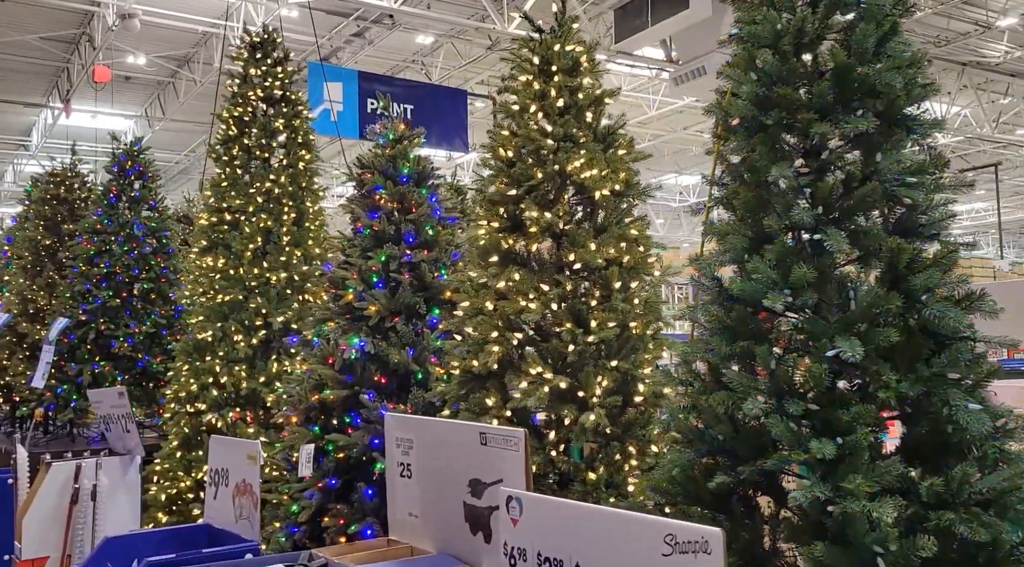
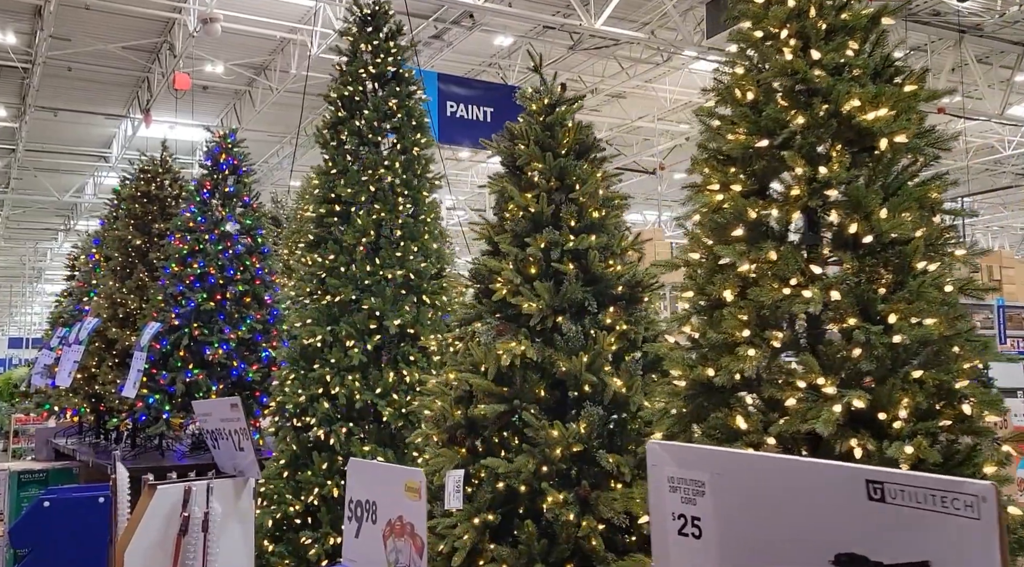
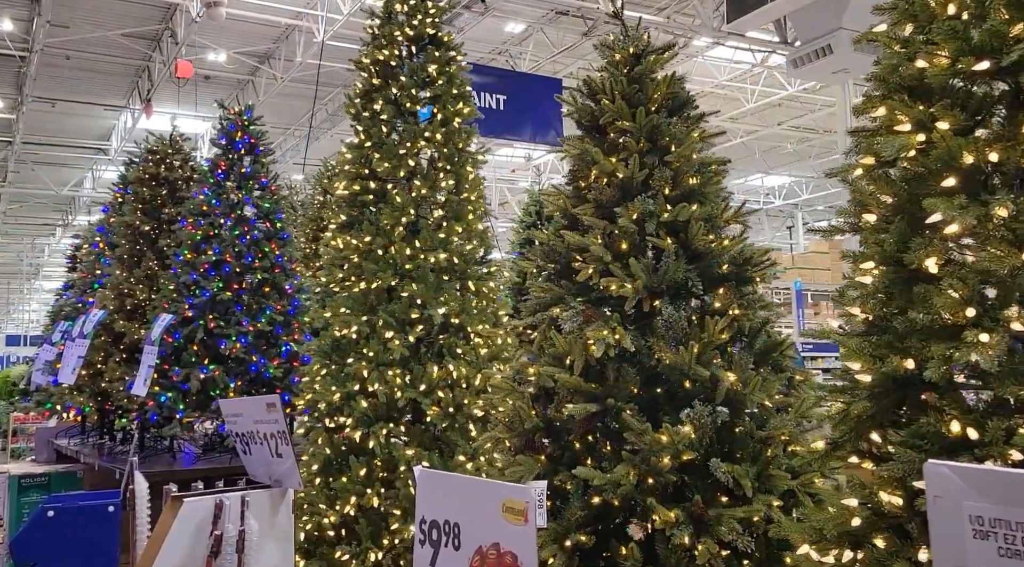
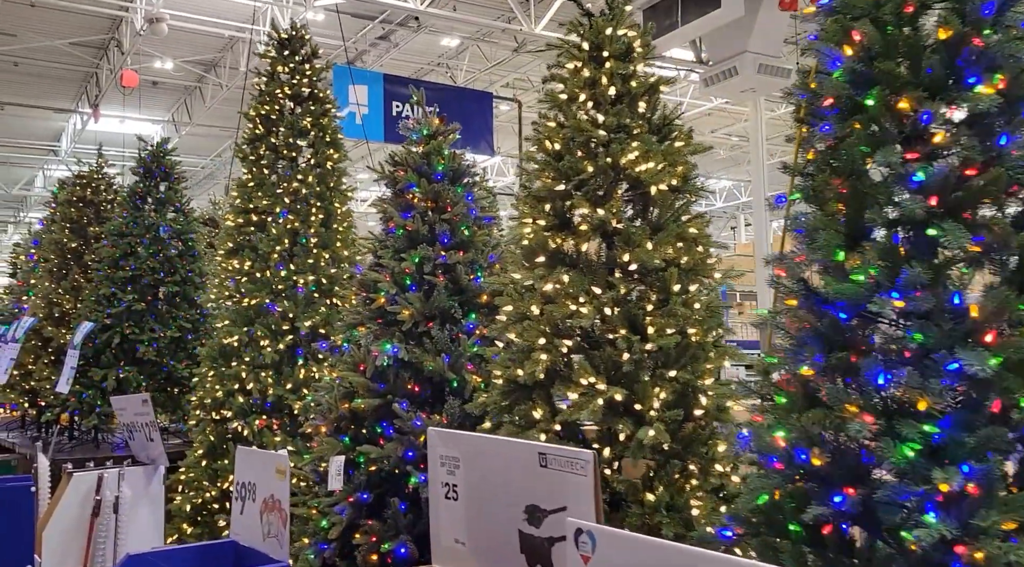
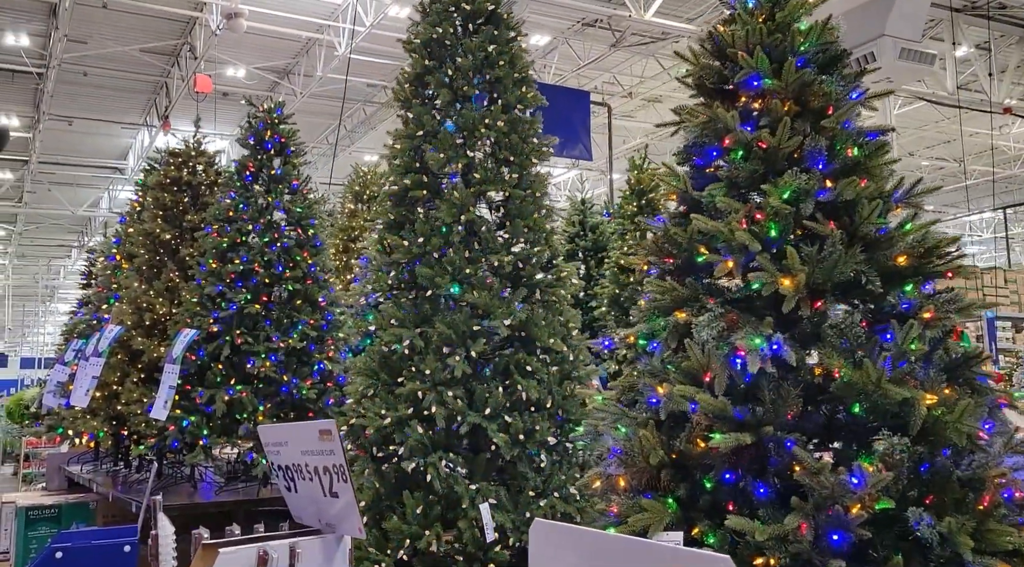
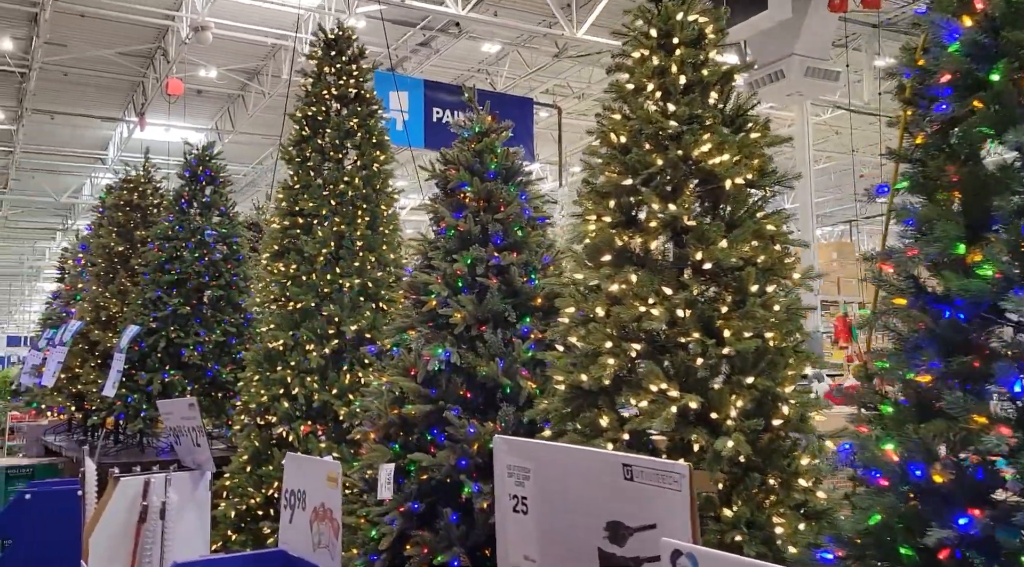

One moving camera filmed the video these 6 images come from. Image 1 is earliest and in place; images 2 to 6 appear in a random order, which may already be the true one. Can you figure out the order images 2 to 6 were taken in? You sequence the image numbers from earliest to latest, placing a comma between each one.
4, 6, 2, 3, 5
